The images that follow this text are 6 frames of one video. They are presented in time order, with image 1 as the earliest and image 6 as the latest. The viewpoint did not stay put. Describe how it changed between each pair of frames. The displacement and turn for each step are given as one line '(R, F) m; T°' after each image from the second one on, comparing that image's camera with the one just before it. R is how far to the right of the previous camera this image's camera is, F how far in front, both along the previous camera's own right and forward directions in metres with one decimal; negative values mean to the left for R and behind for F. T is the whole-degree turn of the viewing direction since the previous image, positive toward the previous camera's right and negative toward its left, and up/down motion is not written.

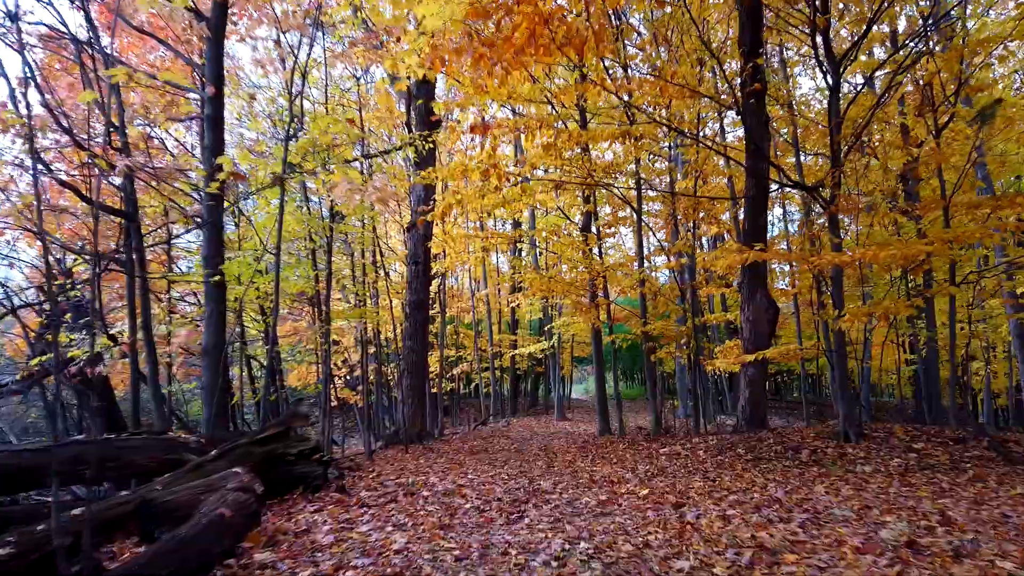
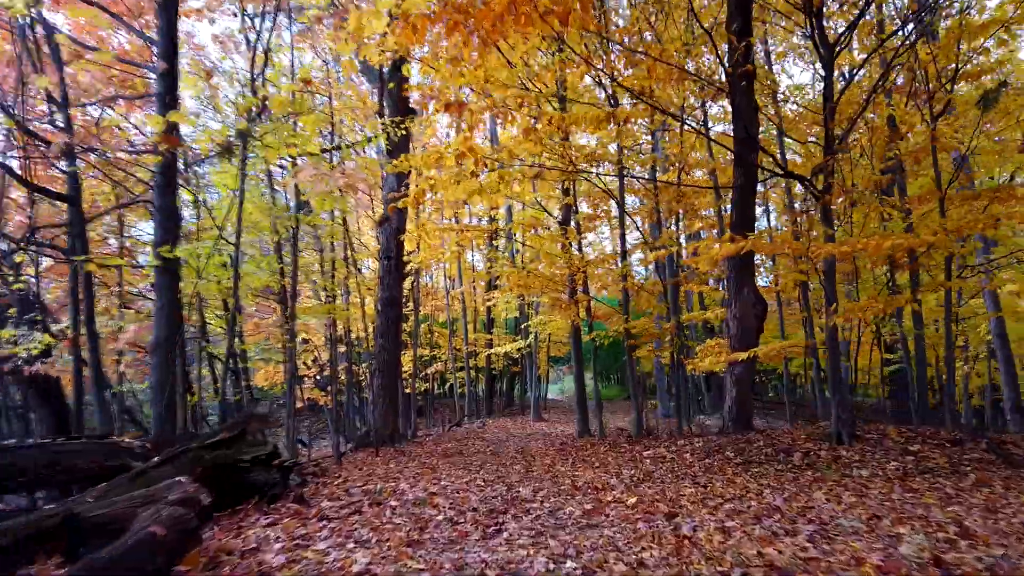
(0.0, +0.4) m; +2°
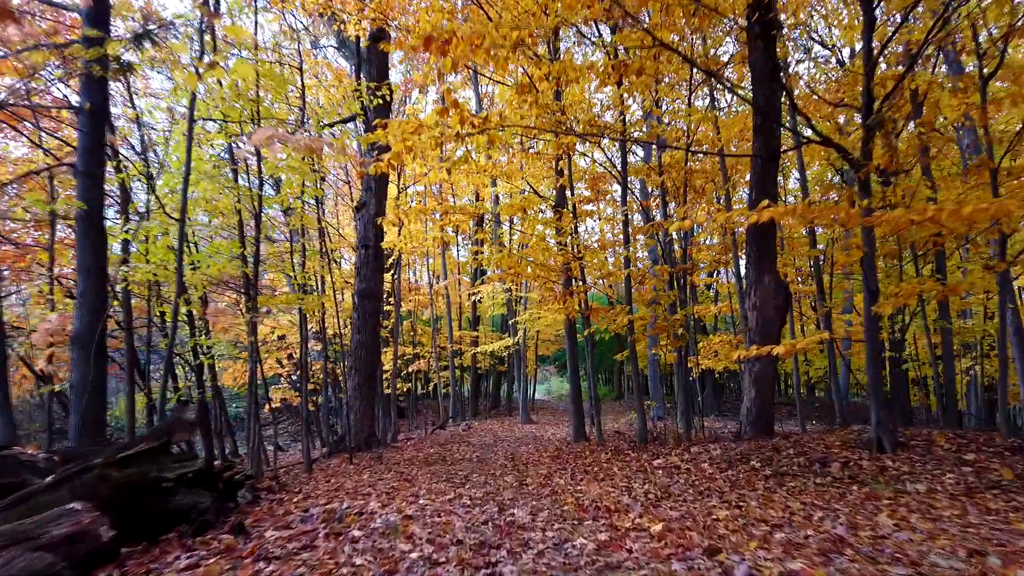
(0.0, +0.9) m; +1°
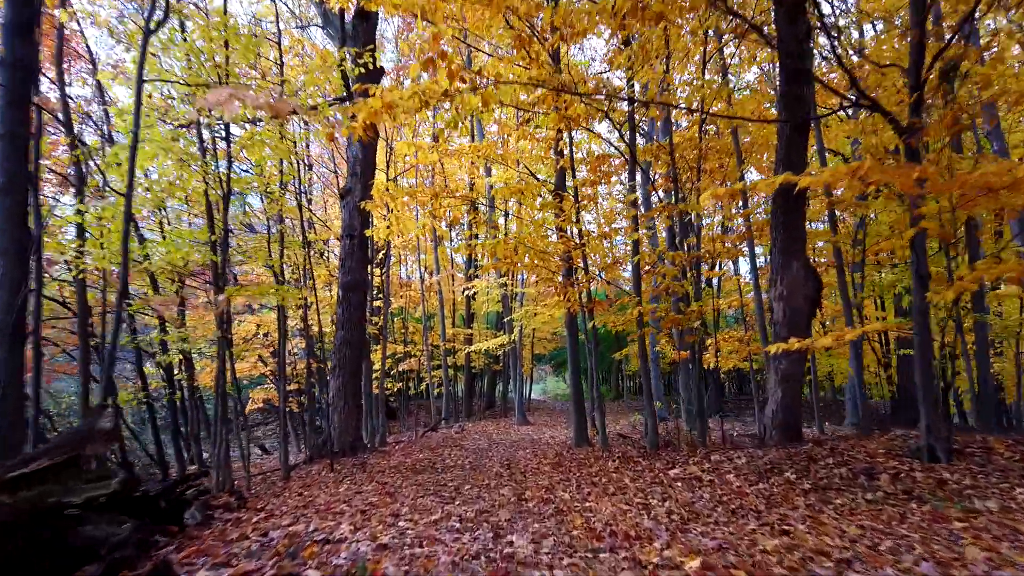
(0.0, +0.7) m; 0°
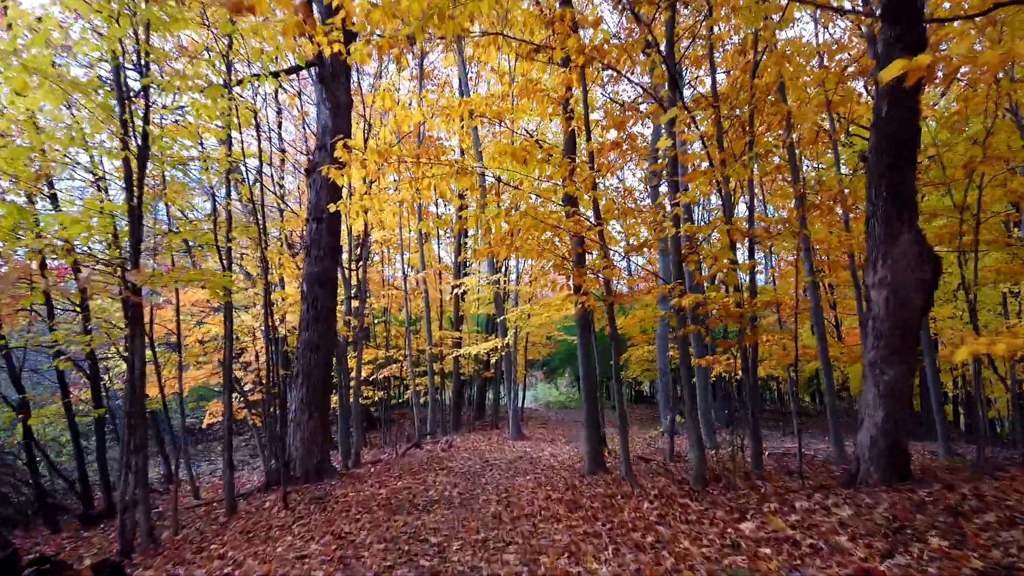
(-0.1, +1.6) m; +1°
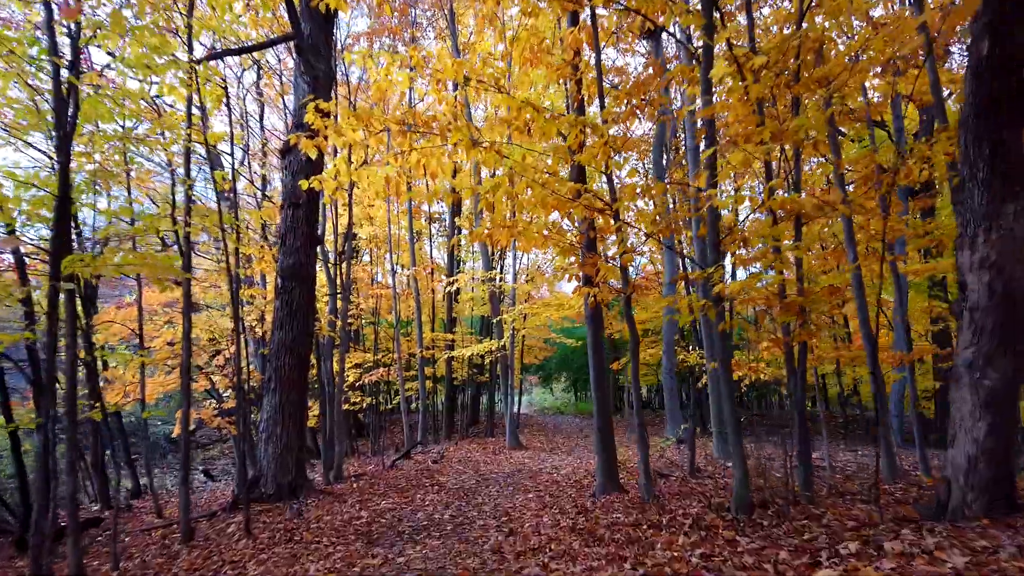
(-0.1, +0.9) m; +1°
